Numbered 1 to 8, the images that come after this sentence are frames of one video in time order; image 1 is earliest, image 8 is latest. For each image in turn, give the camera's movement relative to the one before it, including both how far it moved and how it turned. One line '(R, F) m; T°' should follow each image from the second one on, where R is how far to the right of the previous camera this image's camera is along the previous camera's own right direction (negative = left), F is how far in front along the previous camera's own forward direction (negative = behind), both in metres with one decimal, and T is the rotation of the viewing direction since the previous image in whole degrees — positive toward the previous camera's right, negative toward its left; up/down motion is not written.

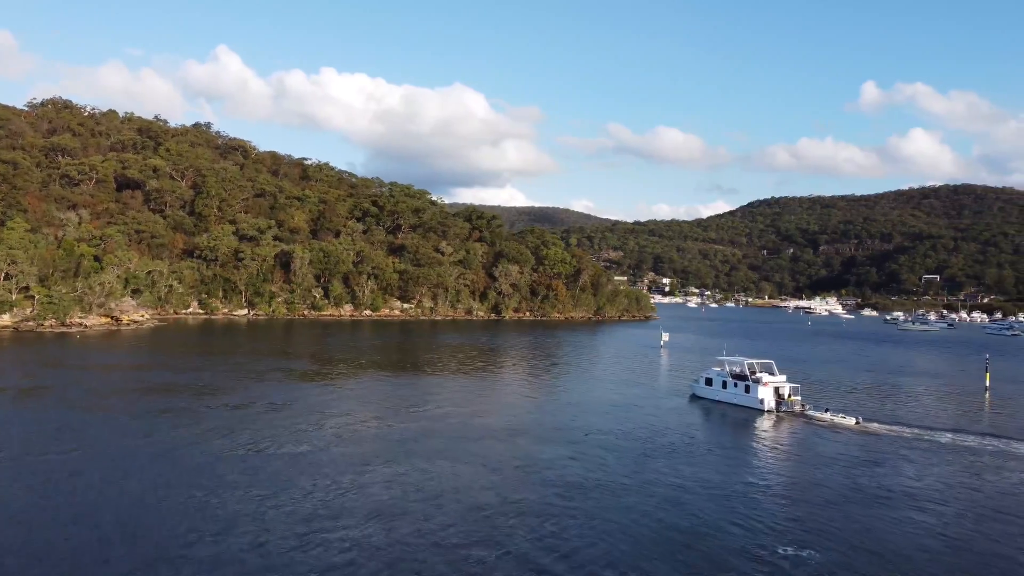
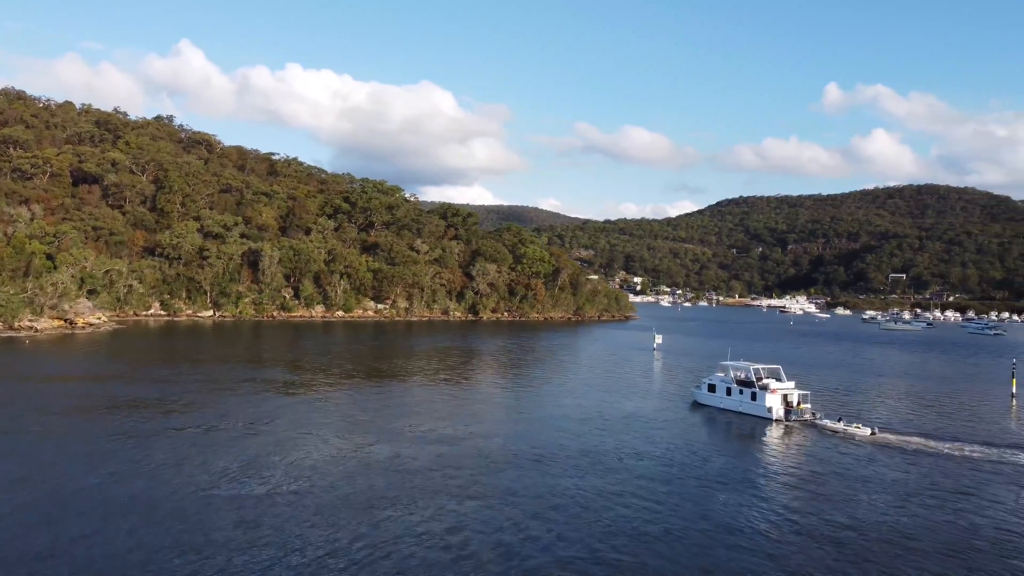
(-1.4, +3.3) m; +2°
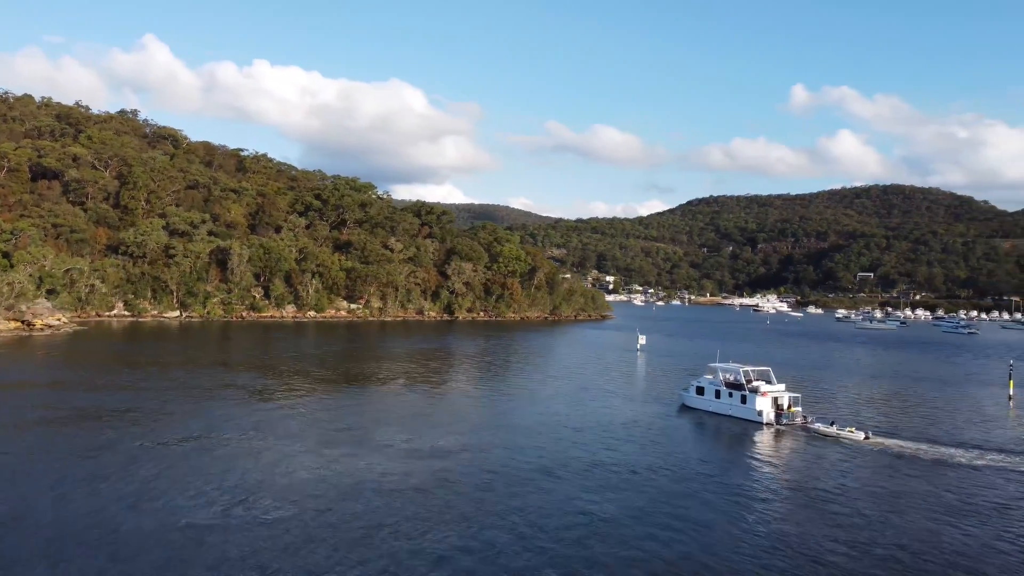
(-0.7, +1.7) m; +2°
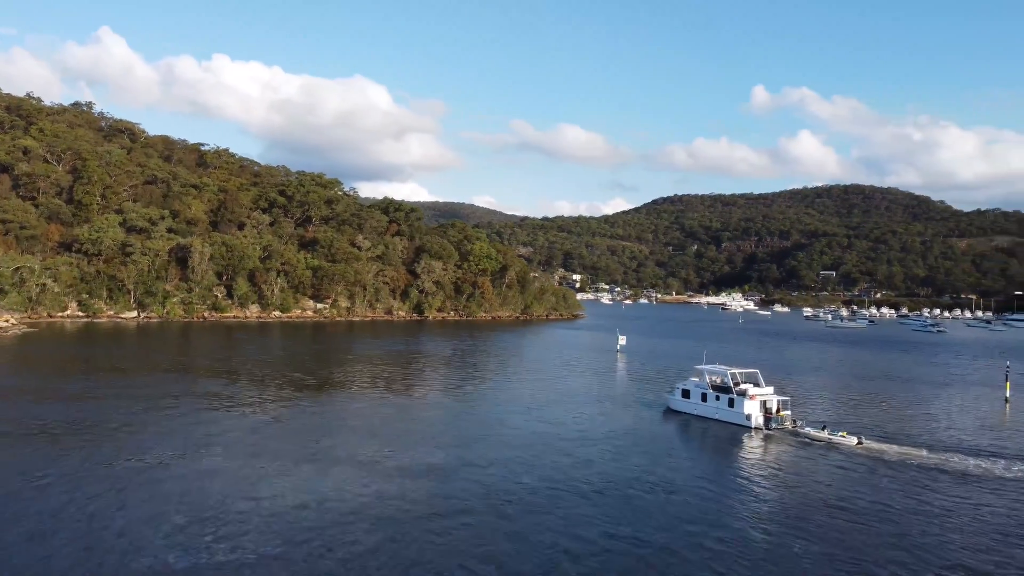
(-0.8, +1.9) m; +3°
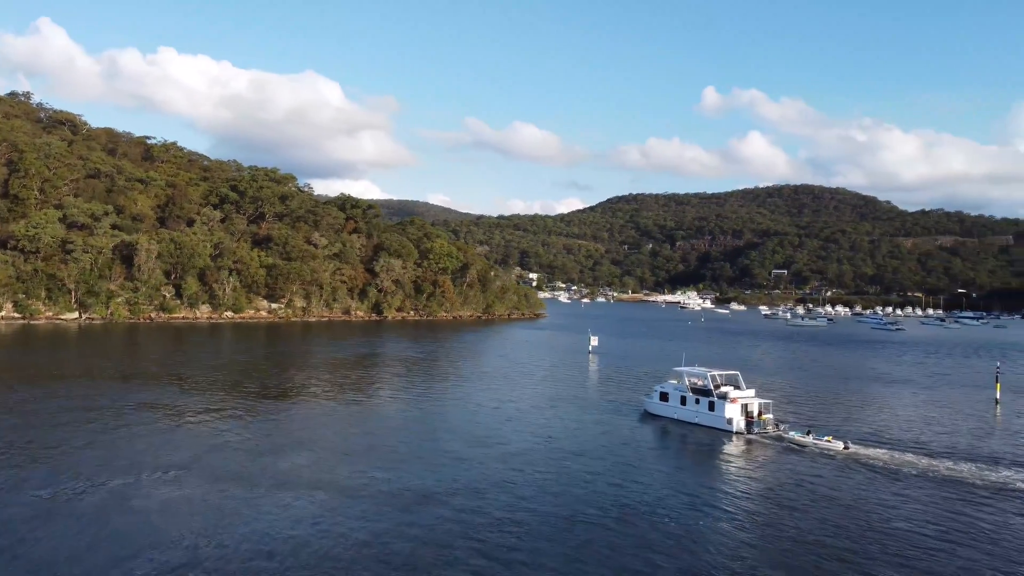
(-1.0, +2.2) m; +3°
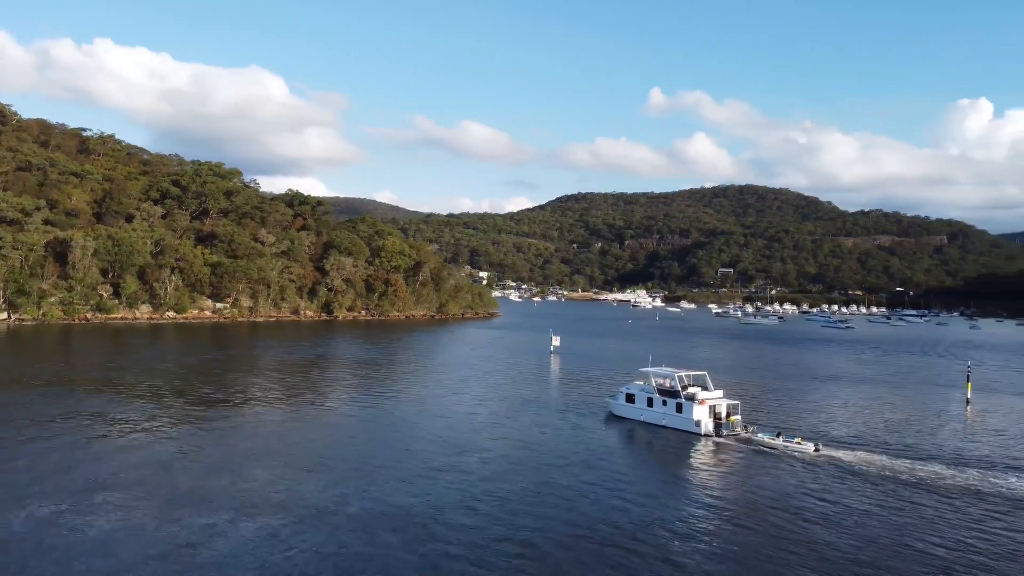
(-0.7, +1.6) m; +4°
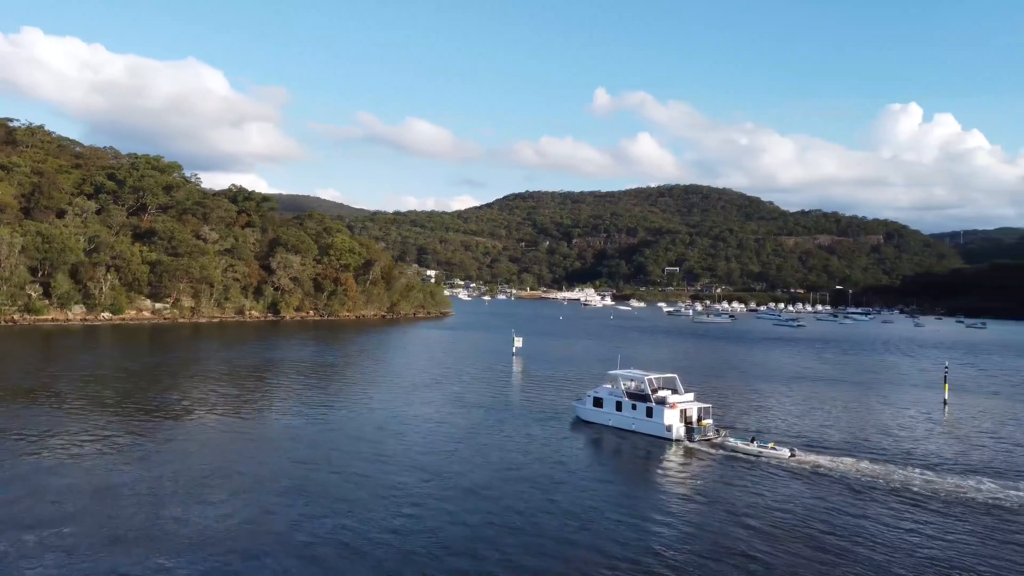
(-0.9, +1.9) m; +4°
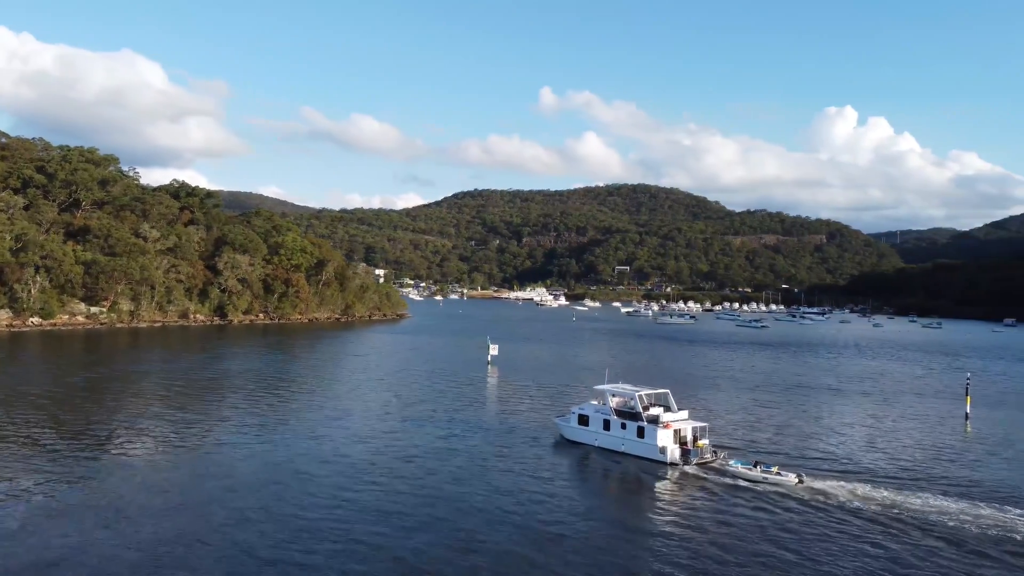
(-1.7, +3.5) m; +4°
